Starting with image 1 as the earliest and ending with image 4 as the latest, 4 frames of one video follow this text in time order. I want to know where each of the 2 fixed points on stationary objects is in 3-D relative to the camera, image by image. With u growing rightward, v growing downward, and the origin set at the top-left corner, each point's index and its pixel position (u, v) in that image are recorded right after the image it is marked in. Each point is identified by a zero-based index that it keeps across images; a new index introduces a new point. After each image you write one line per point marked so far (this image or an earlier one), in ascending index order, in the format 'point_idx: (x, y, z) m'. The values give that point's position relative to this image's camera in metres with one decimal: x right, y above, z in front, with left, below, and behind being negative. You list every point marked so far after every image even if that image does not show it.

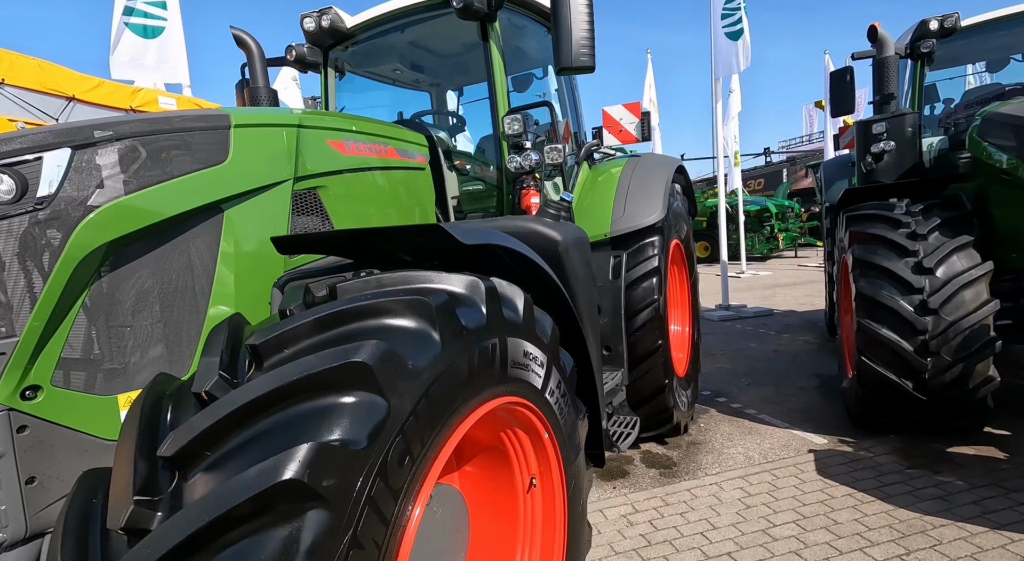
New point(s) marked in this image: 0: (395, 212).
0: (-0.5, +0.3, +2.6) m
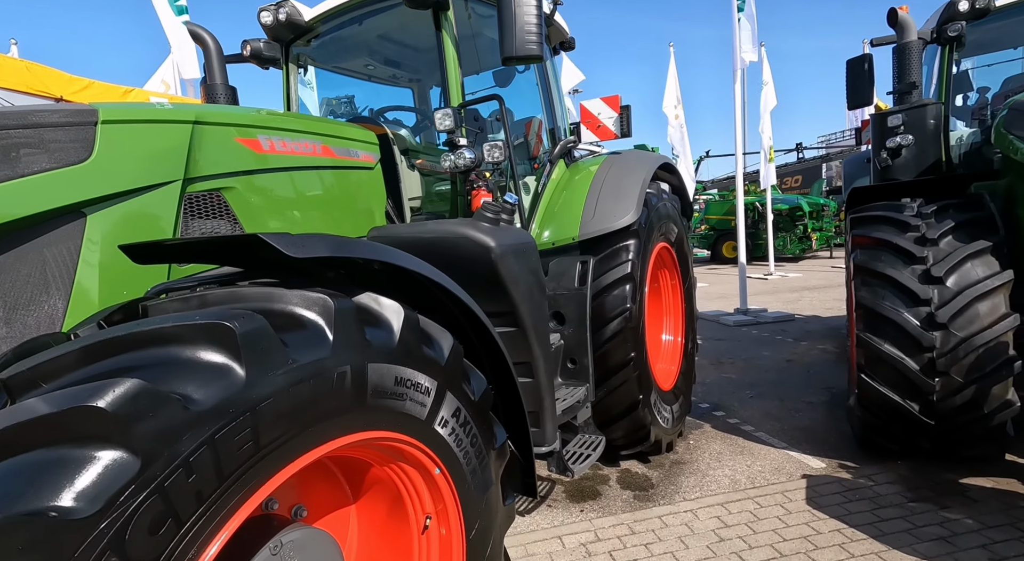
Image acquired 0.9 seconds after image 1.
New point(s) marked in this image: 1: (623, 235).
0: (-0.7, +0.2, +2.4) m
1: (+0.5, +0.2, +3.2) m
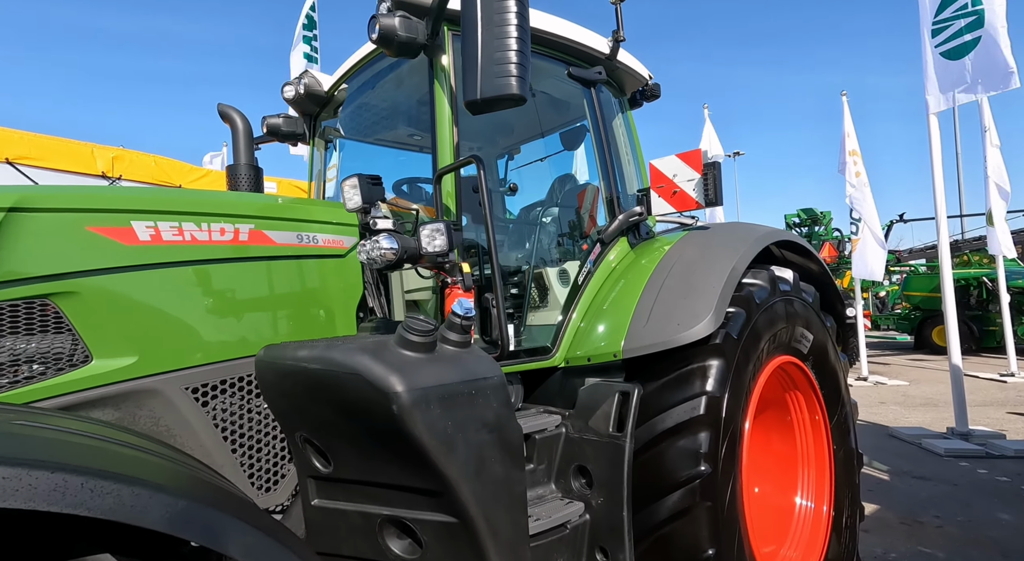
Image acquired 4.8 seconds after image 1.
0: (-0.7, -0.1, +1.8) m
1: (+0.6, -0.2, +2.1) m
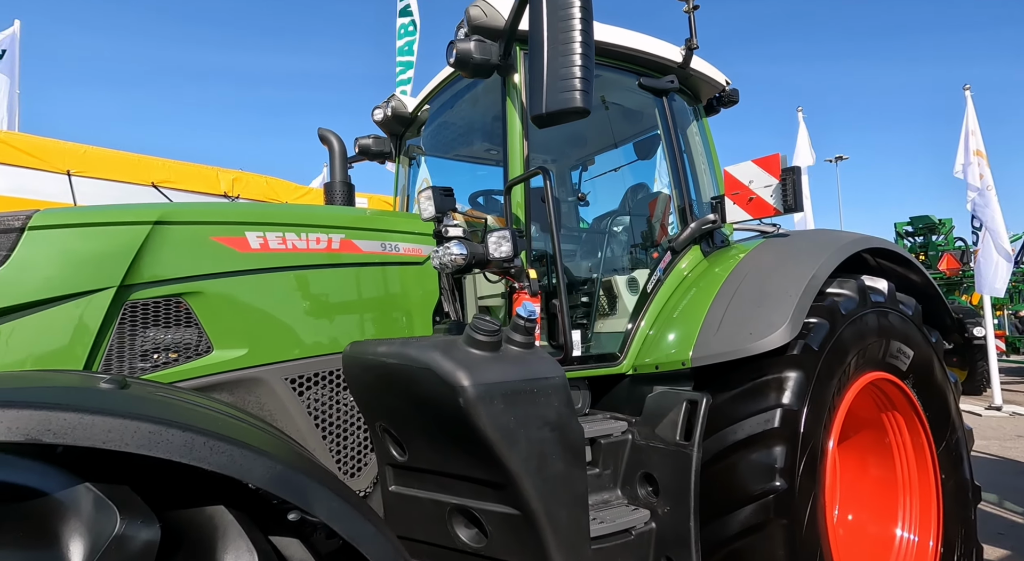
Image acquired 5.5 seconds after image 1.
0: (-0.5, -0.1, +1.9) m
1: (+0.8, -0.3, +2.1) m
